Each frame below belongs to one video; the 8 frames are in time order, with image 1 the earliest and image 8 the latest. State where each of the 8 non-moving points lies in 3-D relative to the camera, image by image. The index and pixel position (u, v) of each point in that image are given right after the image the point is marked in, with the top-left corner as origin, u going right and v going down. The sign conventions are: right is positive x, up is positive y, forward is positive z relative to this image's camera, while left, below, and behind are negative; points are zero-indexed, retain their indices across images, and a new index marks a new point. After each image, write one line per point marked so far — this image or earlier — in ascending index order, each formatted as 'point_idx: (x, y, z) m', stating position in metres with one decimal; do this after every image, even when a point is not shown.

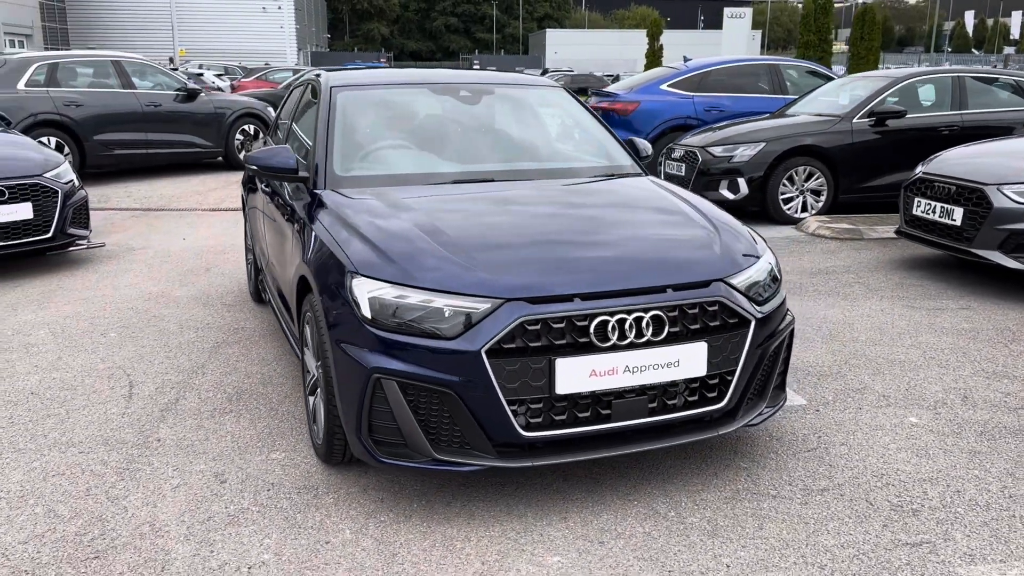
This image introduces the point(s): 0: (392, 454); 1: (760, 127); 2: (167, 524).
0: (-0.4, -0.5, +2.7) m
1: (+2.3, +1.5, +8.2) m
2: (-1.1, -0.7, +2.8) m
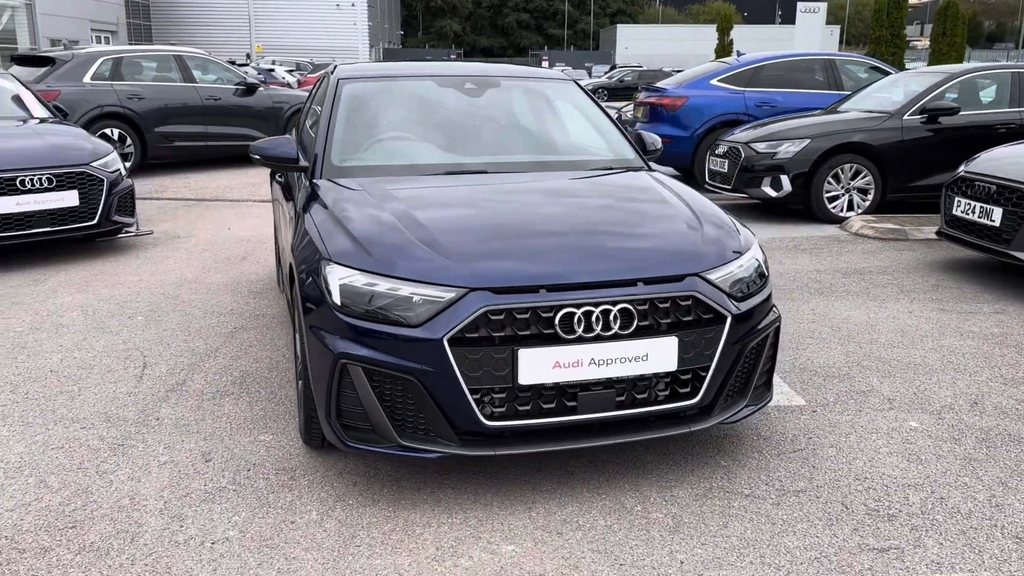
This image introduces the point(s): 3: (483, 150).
0: (-0.5, -0.5, +2.8) m
1: (+2.6, +1.5, +8.0) m
2: (-1.2, -0.7, +2.9) m
3: (-0.2, +0.6, +4.0) m
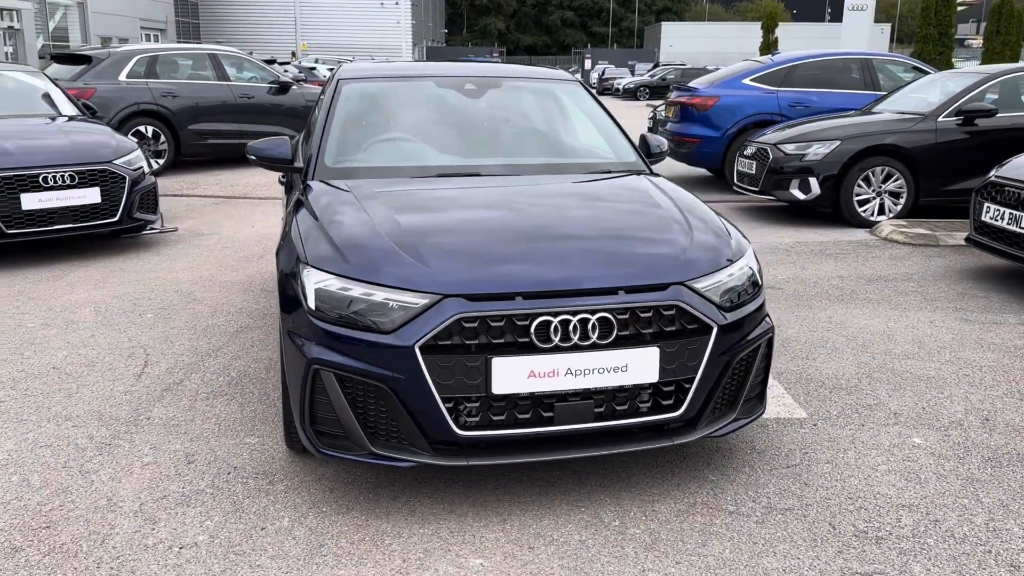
0: (-0.6, -0.5, +2.7) m
1: (+2.8, +1.4, +7.8) m
2: (-1.2, -0.7, +2.9) m
3: (-0.2, +0.6, +3.9) m
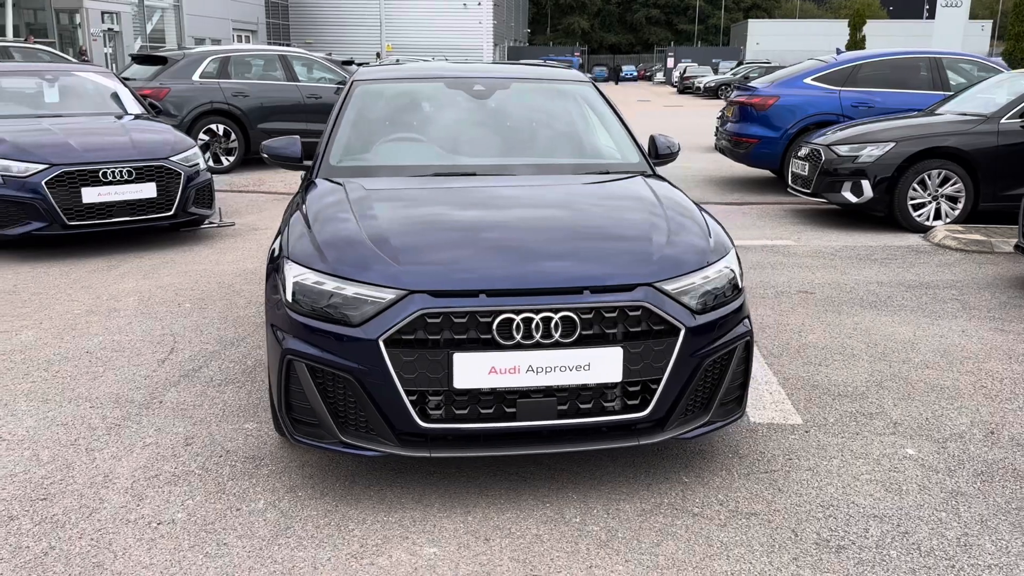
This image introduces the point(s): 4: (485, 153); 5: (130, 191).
0: (-0.7, -0.5, +2.8) m
1: (+3.2, +1.4, +7.6) m
2: (-1.3, -0.6, +3.0) m
3: (-0.1, +0.6, +4.0) m
4: (-0.1, +0.6, +4.0) m
5: (-2.9, +0.7, +6.6) m
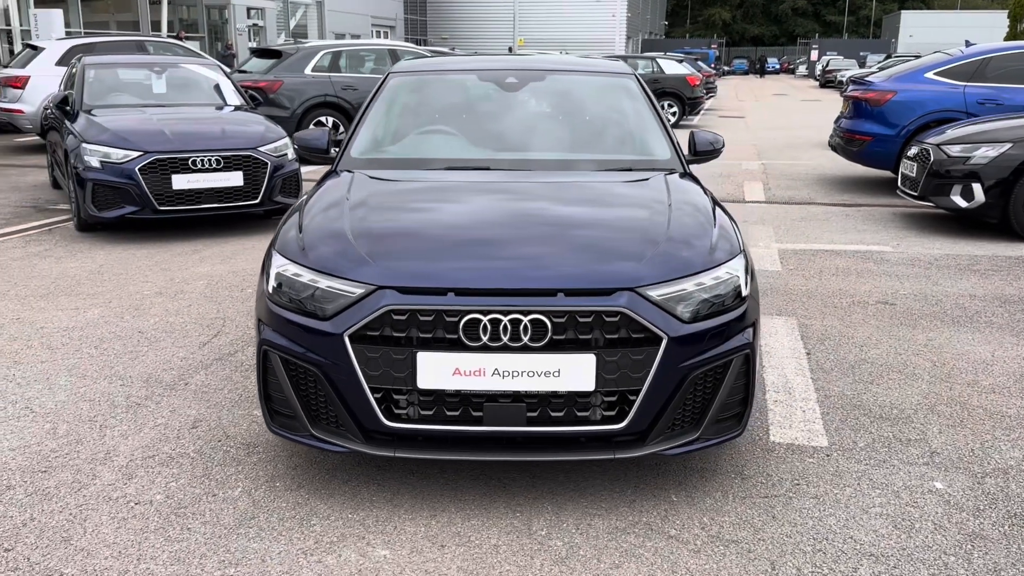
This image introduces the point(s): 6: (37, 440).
0: (-0.7, -0.4, +2.8) m
1: (+3.9, +1.3, +6.9) m
2: (-1.4, -0.6, +3.1) m
3: (0.0, +0.6, +3.9) m
4: (0.0, +0.6, +3.9) m
5: (-2.3, +0.8, +6.9) m
6: (-1.7, -0.6, +3.2) m
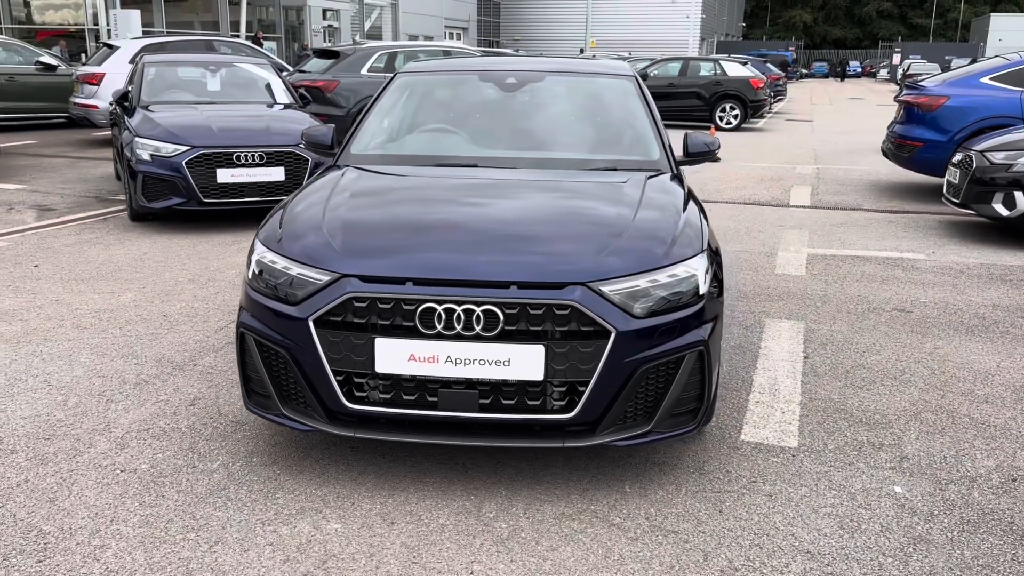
0: (-0.9, -0.4, +3.0) m
1: (+4.1, +1.2, +6.7) m
2: (-1.5, -0.5, +3.4) m
3: (0.0, +0.6, +4.0) m
4: (0.0, +0.6, +4.0) m
5: (-2.0, +0.9, +7.2) m
6: (-1.8, -0.5, +3.5) m
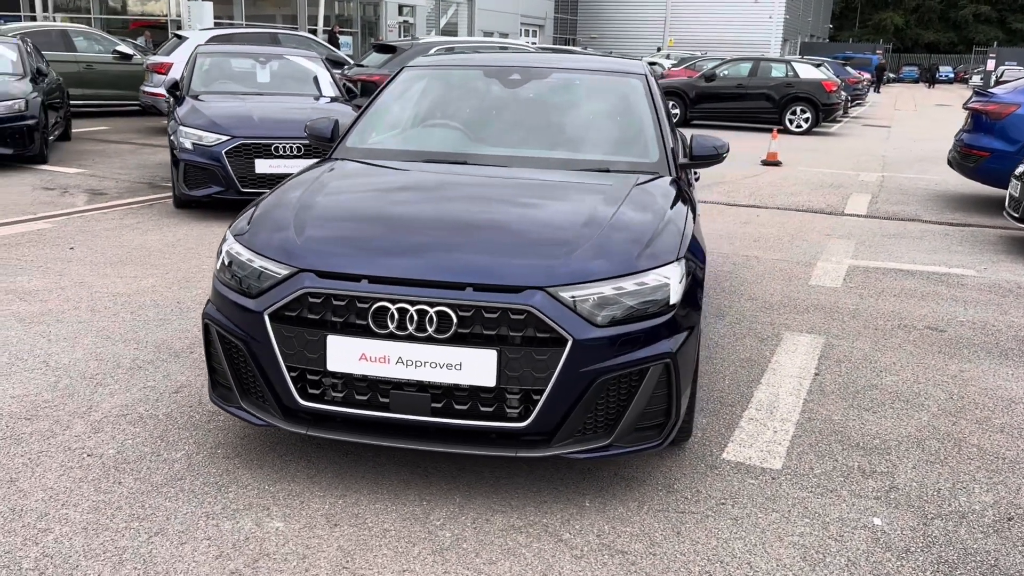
0: (-1.0, -0.4, +3.0) m
1: (+4.4, +1.0, +6.3) m
2: (-1.6, -0.5, +3.4) m
3: (0.0, +0.6, +3.9) m
4: (0.0, +0.6, +3.9) m
5: (-1.8, +1.0, +7.3) m
6: (-1.9, -0.4, +3.6) m
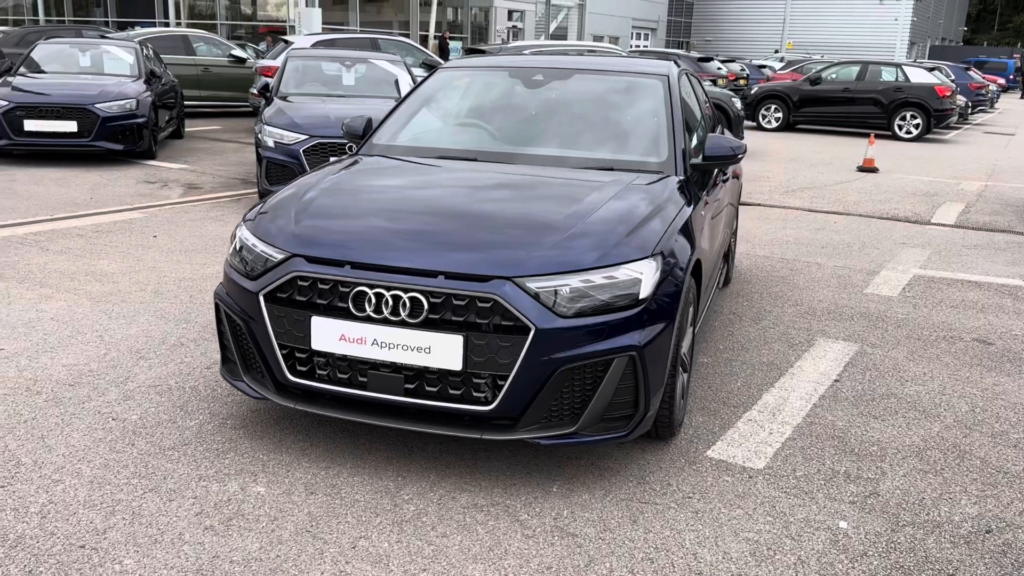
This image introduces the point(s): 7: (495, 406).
0: (-1.0, -0.3, +3.2) m
1: (+4.7, +0.9, +5.8) m
2: (-1.6, -0.4, +3.7) m
3: (+0.1, +0.7, +4.0) m
4: (+0.1, +0.7, +4.0) m
5: (-1.2, +1.1, +7.6) m
6: (-1.9, -0.3, +3.9) m
7: (0.0, -0.4, +2.8) m
